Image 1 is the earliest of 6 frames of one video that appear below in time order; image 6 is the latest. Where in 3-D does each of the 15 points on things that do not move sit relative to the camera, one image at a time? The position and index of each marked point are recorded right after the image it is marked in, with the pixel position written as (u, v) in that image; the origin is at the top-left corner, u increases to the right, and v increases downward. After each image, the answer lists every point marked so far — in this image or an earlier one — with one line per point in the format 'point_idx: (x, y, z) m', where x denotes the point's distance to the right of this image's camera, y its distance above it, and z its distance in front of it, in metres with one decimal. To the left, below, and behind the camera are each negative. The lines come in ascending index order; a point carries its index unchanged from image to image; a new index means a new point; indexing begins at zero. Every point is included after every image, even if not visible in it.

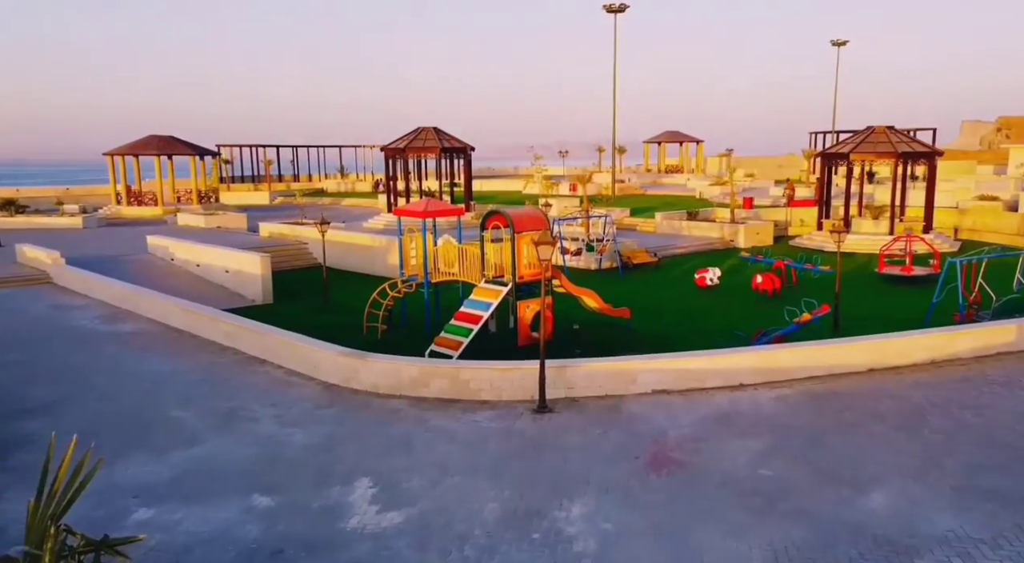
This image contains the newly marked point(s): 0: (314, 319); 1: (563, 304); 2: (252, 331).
0: (-3.6, -0.7, +15.2) m
1: (+0.9, -0.5, +15.0) m
2: (-3.3, -0.6, +10.7) m
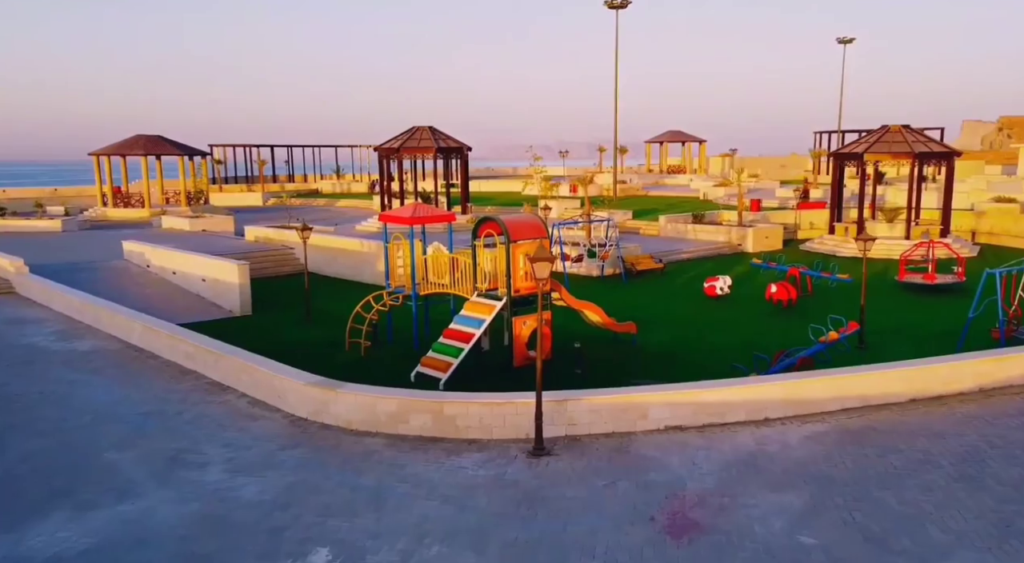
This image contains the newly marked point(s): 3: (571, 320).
0: (-3.6, -0.9, +14.1) m
1: (+0.8, -0.6, +13.8) m
2: (-3.4, -0.8, +9.5) m
3: (+1.0, -0.7, +13.9) m
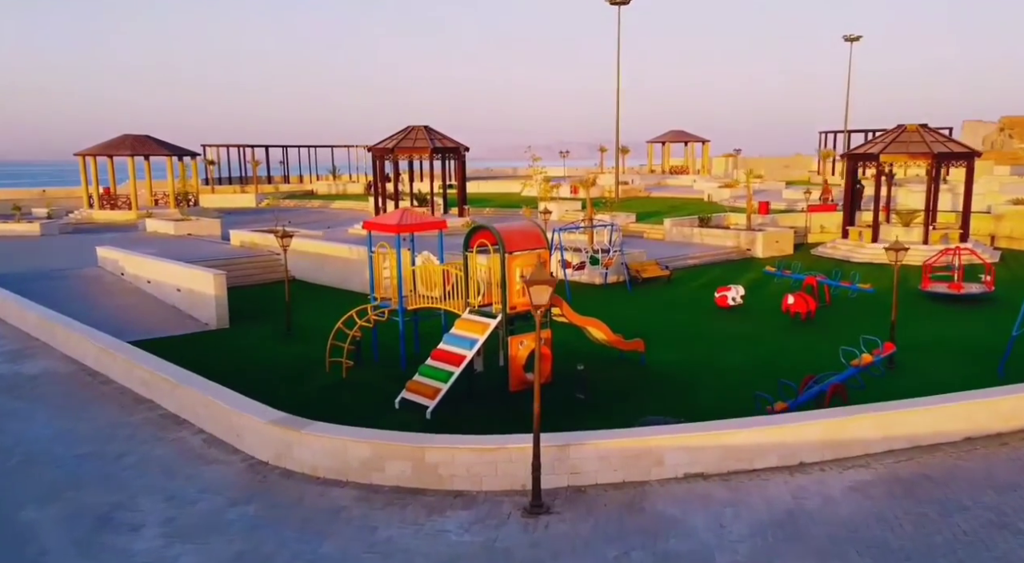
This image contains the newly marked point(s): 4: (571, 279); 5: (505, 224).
0: (-3.7, -1.1, +12.9) m
1: (+0.8, -0.8, +12.7) m
2: (-3.4, -1.0, +8.4) m
3: (+0.9, -0.9, +12.8) m
4: (+1.4, 0.0, +19.2) m
5: (-0.1, +0.7, +10.5) m
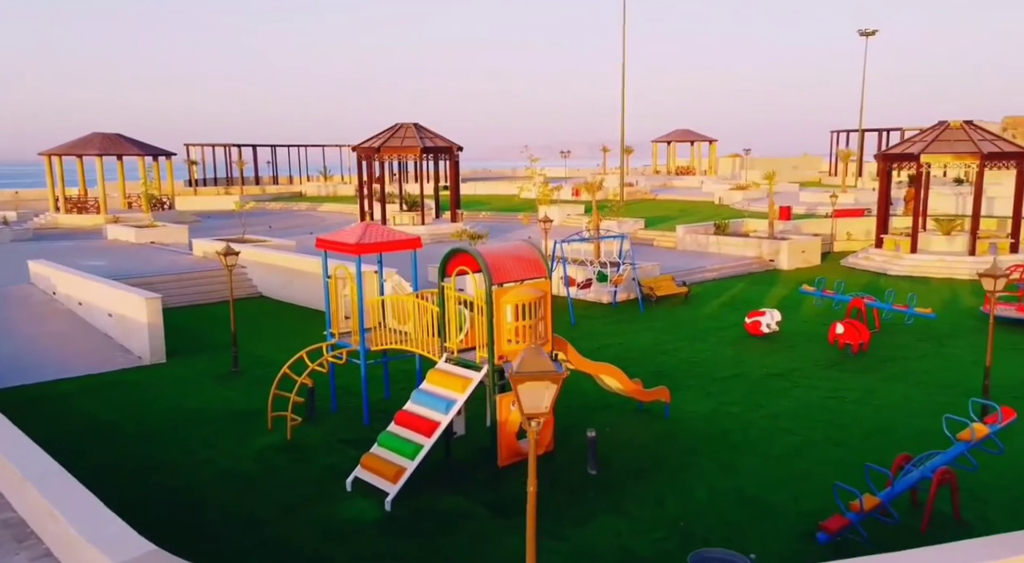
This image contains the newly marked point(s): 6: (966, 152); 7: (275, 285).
0: (-3.8, -1.4, +10.5) m
1: (+0.7, -1.2, +10.3) m
2: (-3.5, -1.4, +6.0) m
3: (+0.8, -1.2, +10.3) m
4: (+1.3, -0.3, +16.7) m
5: (-0.2, +0.3, +8.0) m
6: (+10.7, +3.0, +19.7) m
7: (-5.0, 0.0, +17.7) m
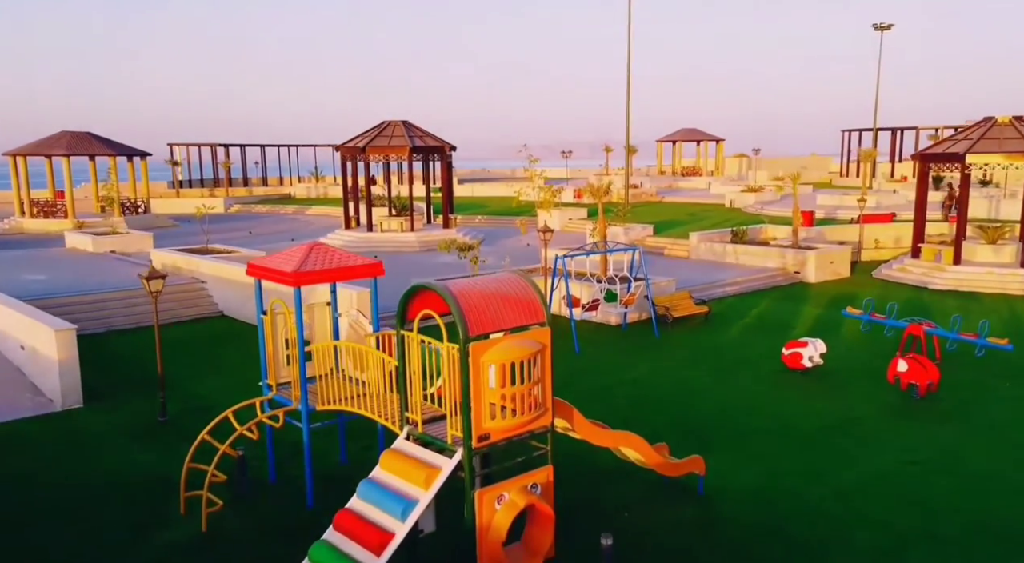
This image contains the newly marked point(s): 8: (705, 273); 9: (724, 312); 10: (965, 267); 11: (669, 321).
0: (-3.9, -1.8, +8.3) m
1: (+0.6, -1.5, +8.1) m
2: (-3.6, -1.7, +3.8) m
3: (+0.7, -1.6, +8.2) m
4: (+1.2, -0.6, +14.6) m
5: (-0.3, 0.0, +5.9) m
6: (+10.6, +2.7, +17.5) m
7: (-5.1, -0.4, +15.5) m
8: (+4.4, +0.2, +18.9) m
9: (+4.0, -0.5, +15.5) m
10: (+9.8, +0.3, +18.1) m
11: (+2.7, -0.7, +14.4) m
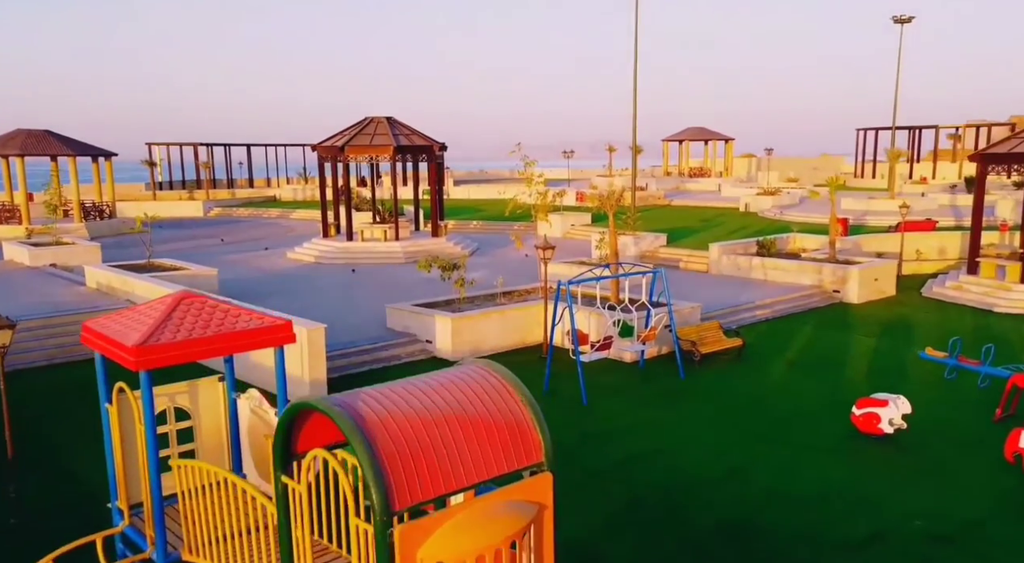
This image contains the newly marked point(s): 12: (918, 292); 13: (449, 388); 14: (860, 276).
0: (-4.0, -2.2, +5.7) m
1: (+0.5, -1.9, +5.5) m
2: (-3.7, -2.1, +1.2) m
3: (+0.6, -2.0, +5.5) m
4: (+1.1, -1.0, +12.0) m
5: (-0.4, -0.4, +3.3) m
6: (+10.5, +2.3, +14.9) m
7: (-5.2, -0.8, +12.9) m
8: (+4.3, -0.2, +16.3) m
9: (+3.9, -0.9, +12.9) m
10: (+9.7, -0.1, +15.5) m
11: (+2.6, -1.1, +11.8) m
12: (+8.5, -0.2, +17.4) m
13: (-0.3, -0.4, +3.4) m
14: (+6.8, +0.1, +16.3) m
